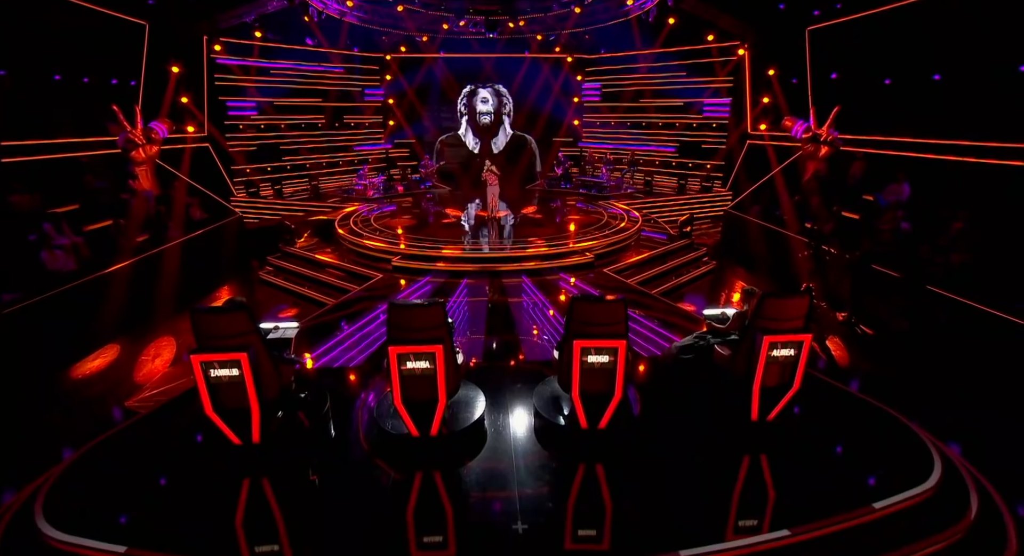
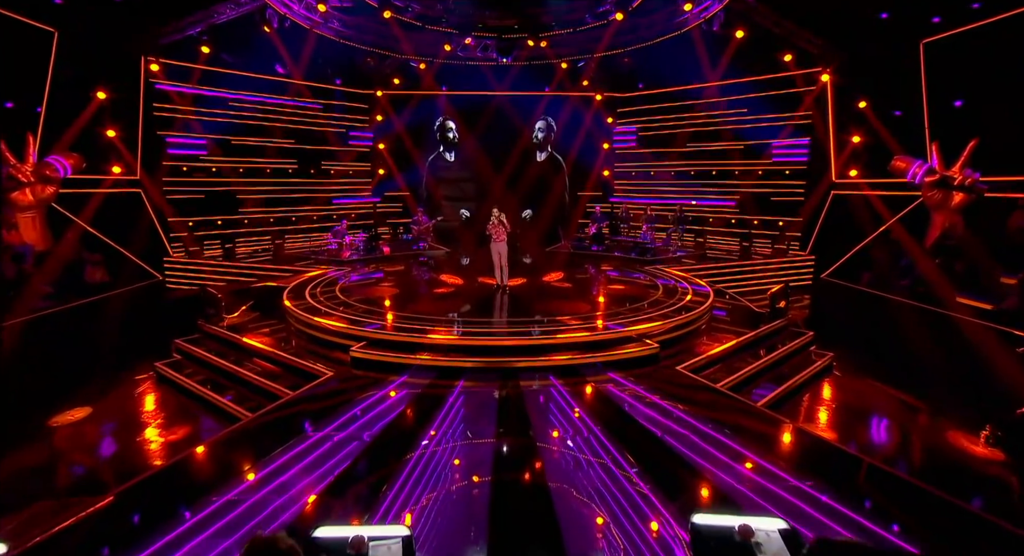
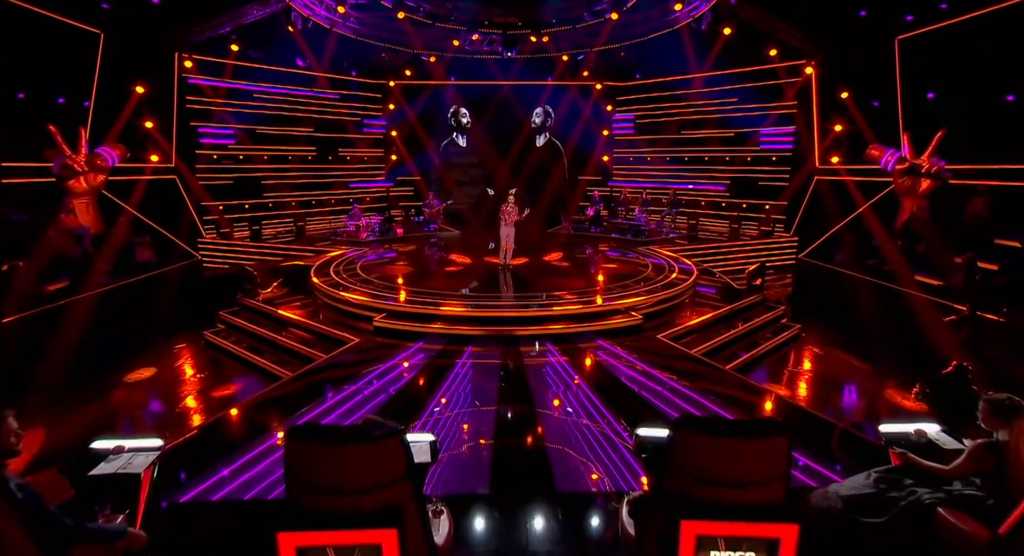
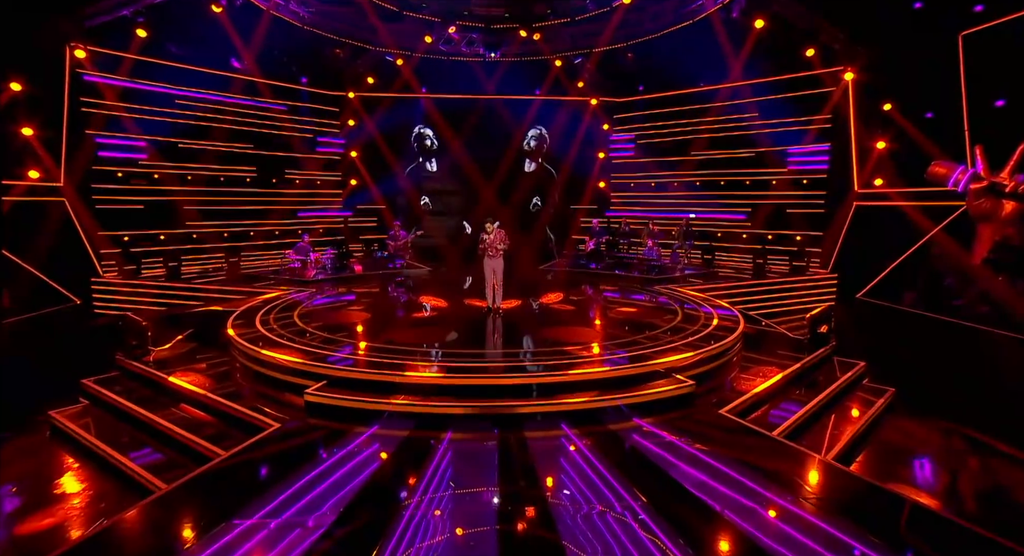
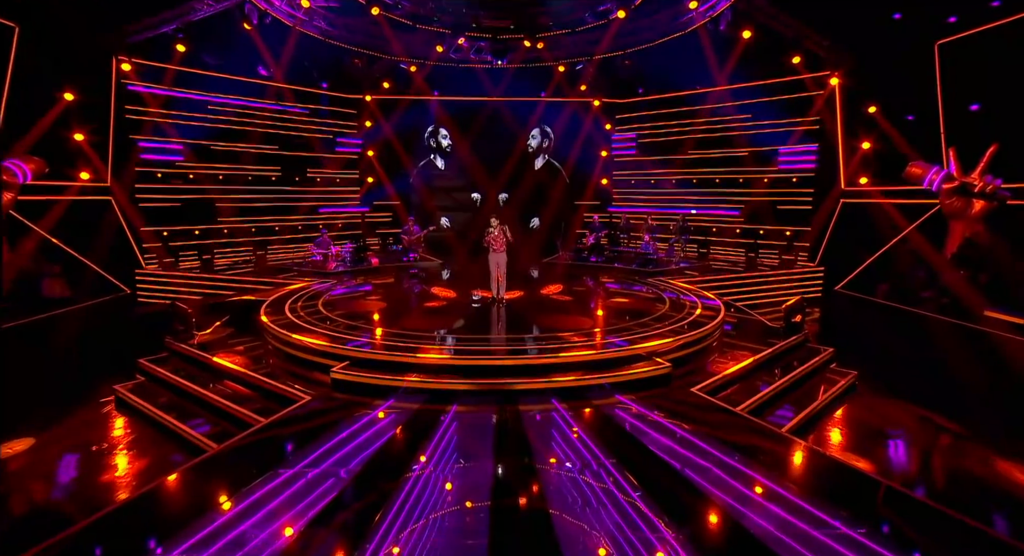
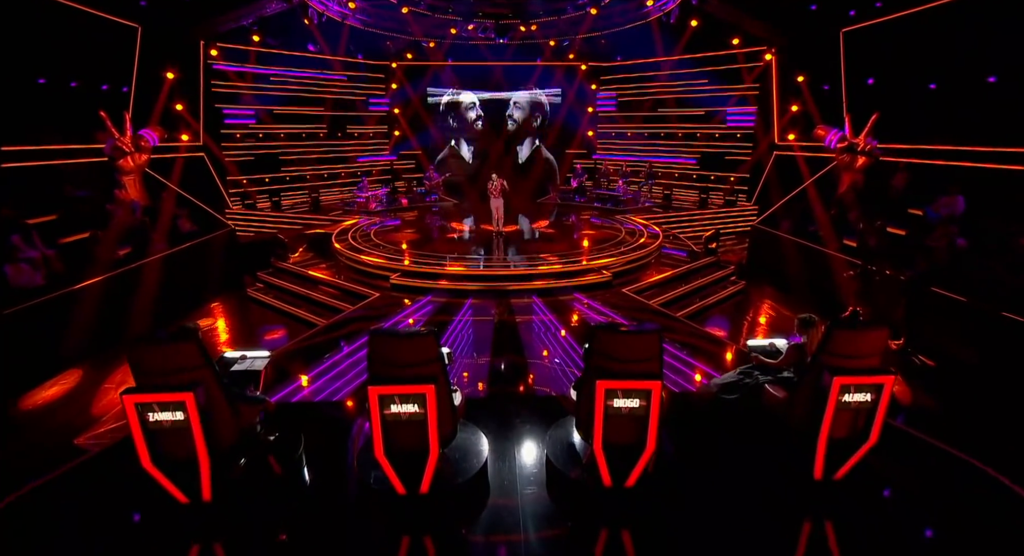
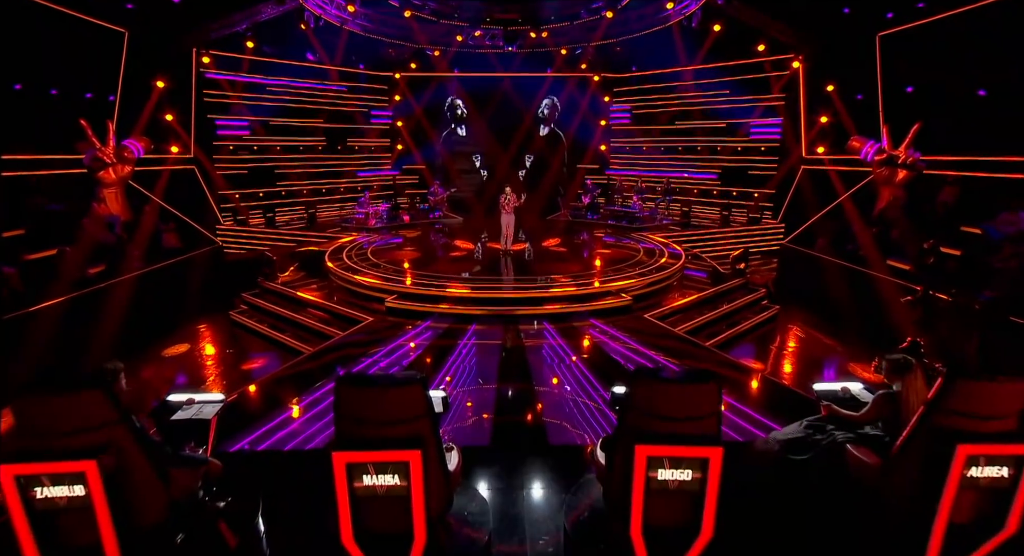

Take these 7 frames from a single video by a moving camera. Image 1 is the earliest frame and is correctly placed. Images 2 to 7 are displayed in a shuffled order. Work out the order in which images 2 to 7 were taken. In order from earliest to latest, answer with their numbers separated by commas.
6, 7, 3, 2, 5, 4
